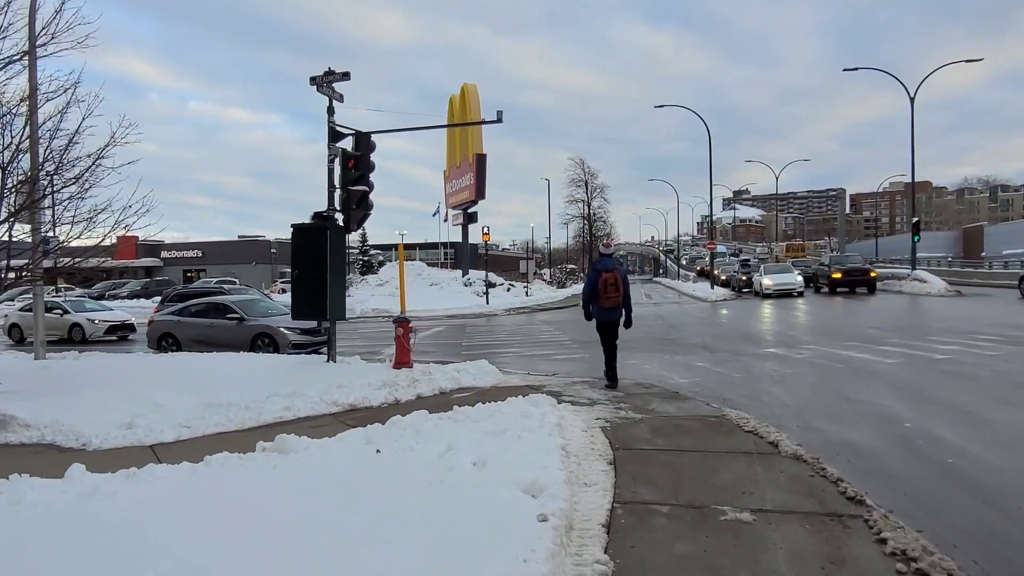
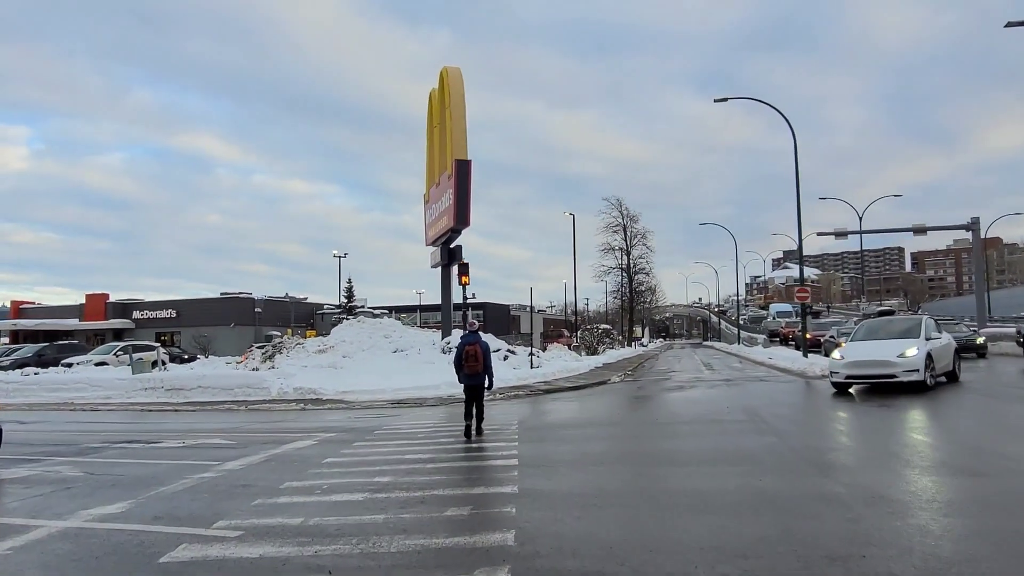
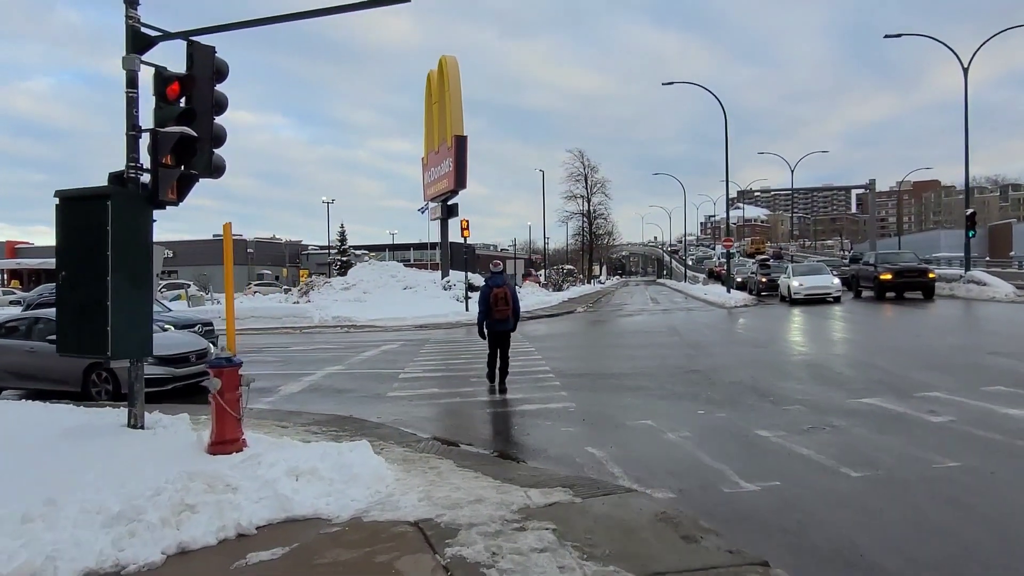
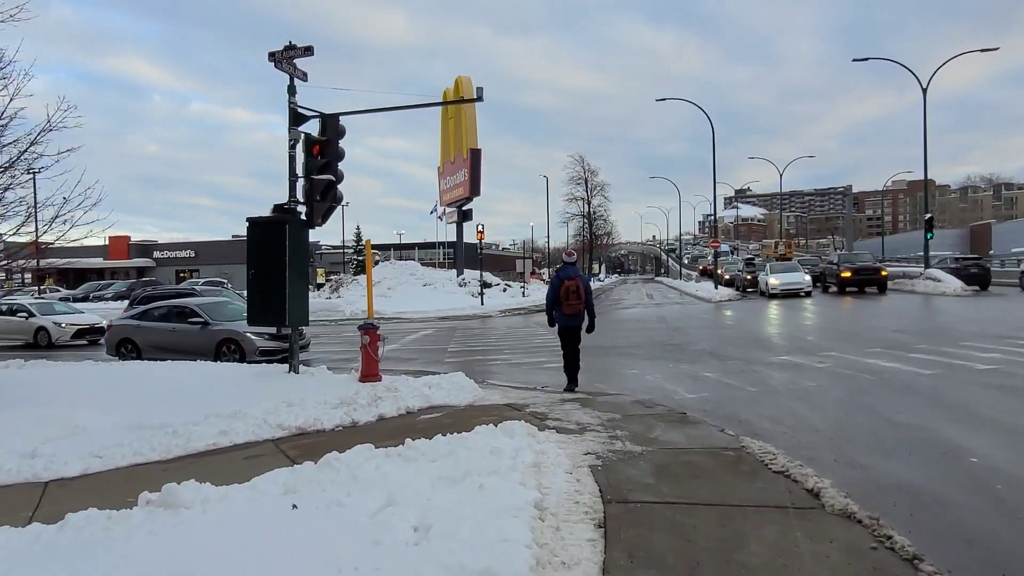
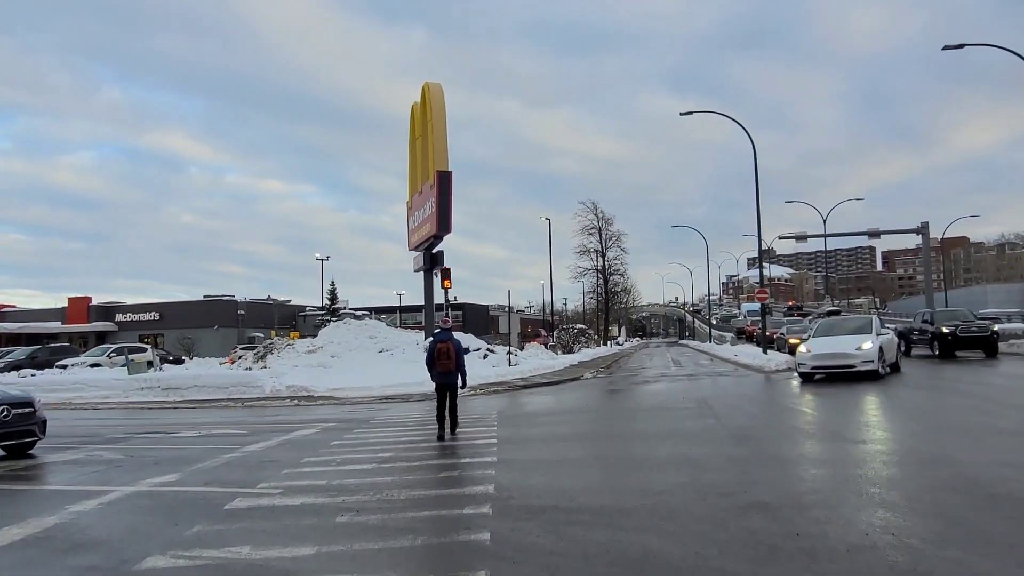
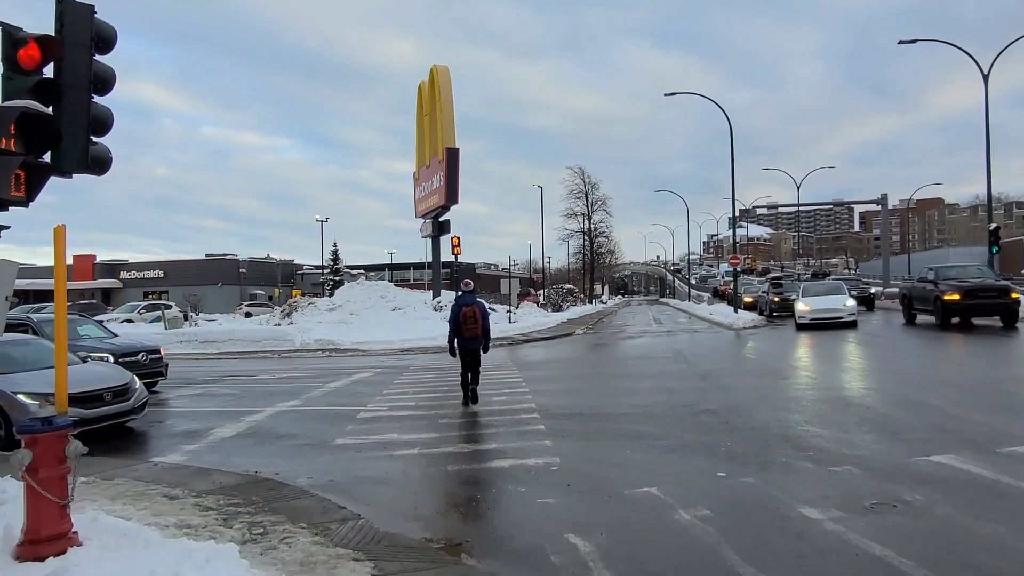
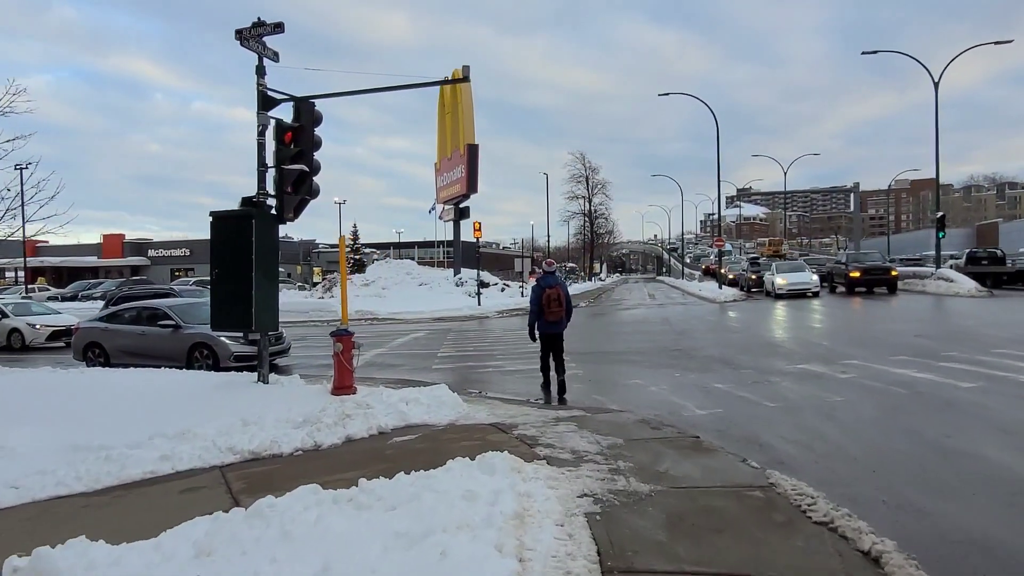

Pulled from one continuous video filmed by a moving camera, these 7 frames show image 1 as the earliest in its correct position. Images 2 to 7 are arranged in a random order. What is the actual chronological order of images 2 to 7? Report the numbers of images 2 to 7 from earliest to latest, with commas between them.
4, 7, 3, 6, 5, 2
